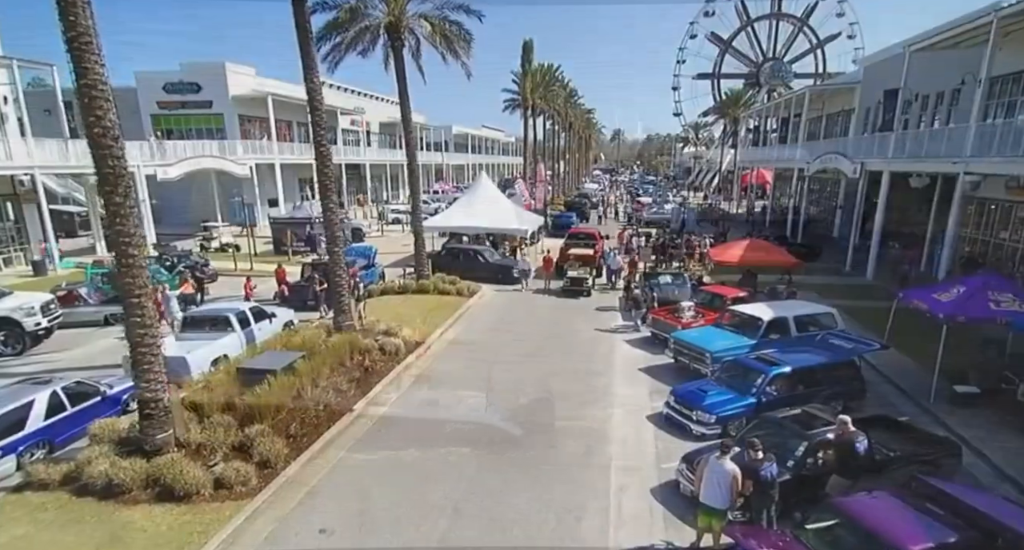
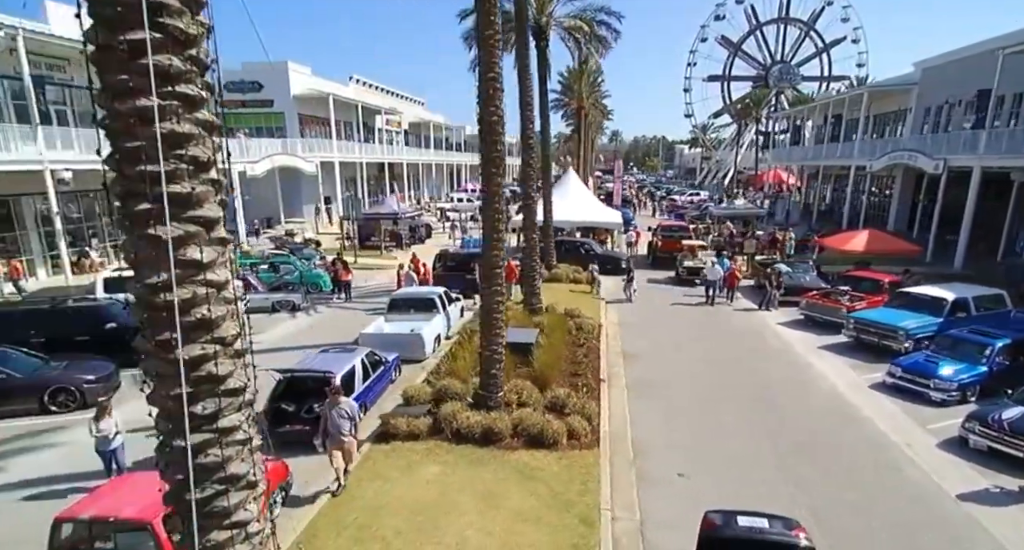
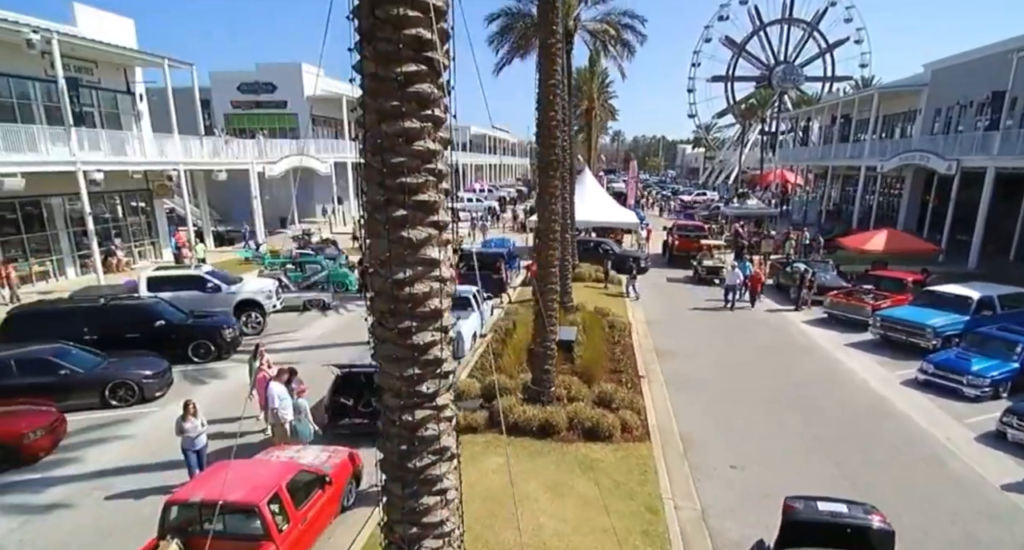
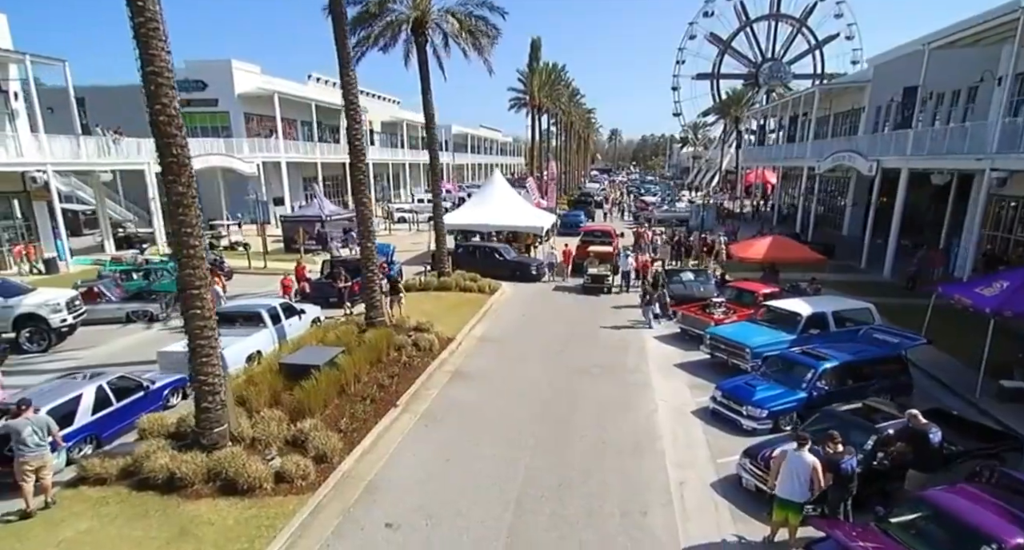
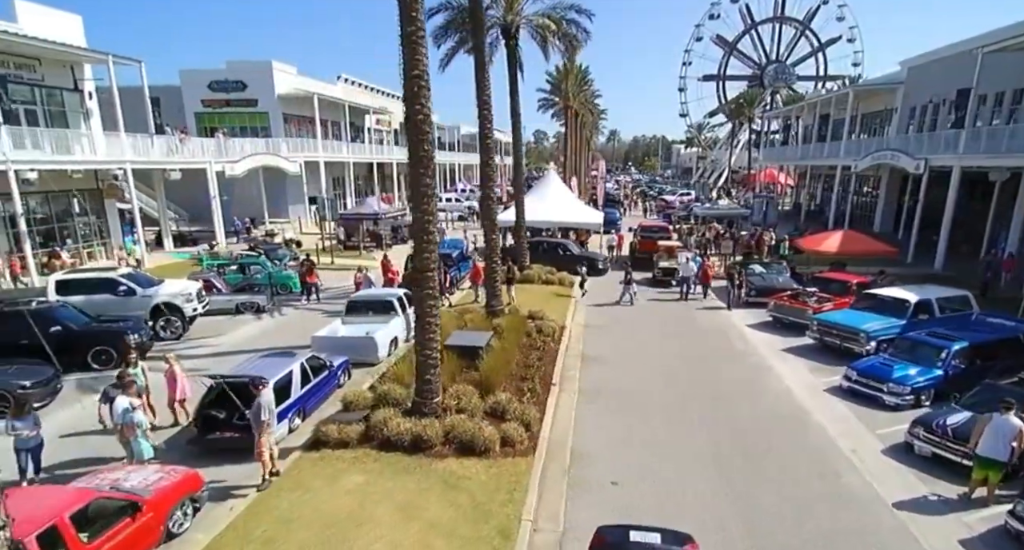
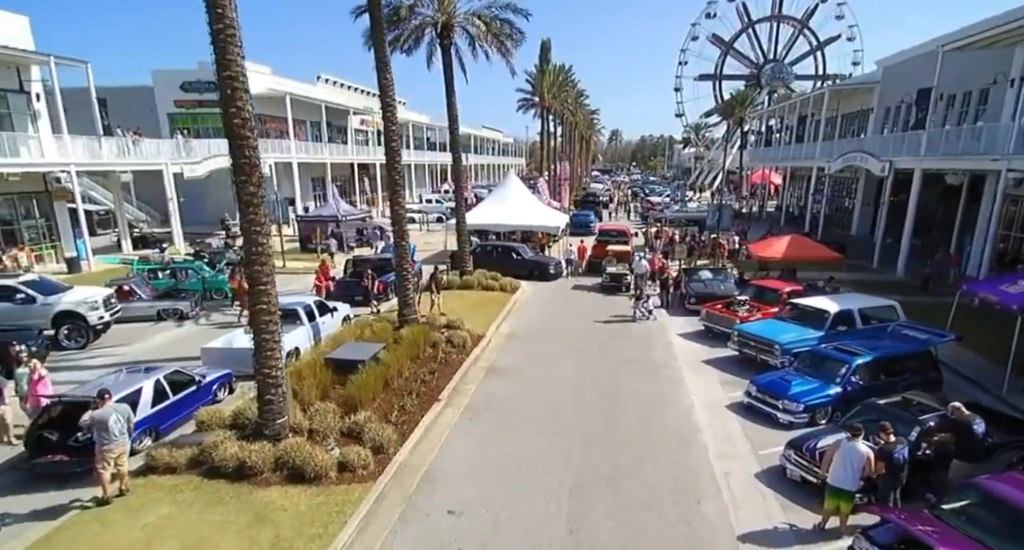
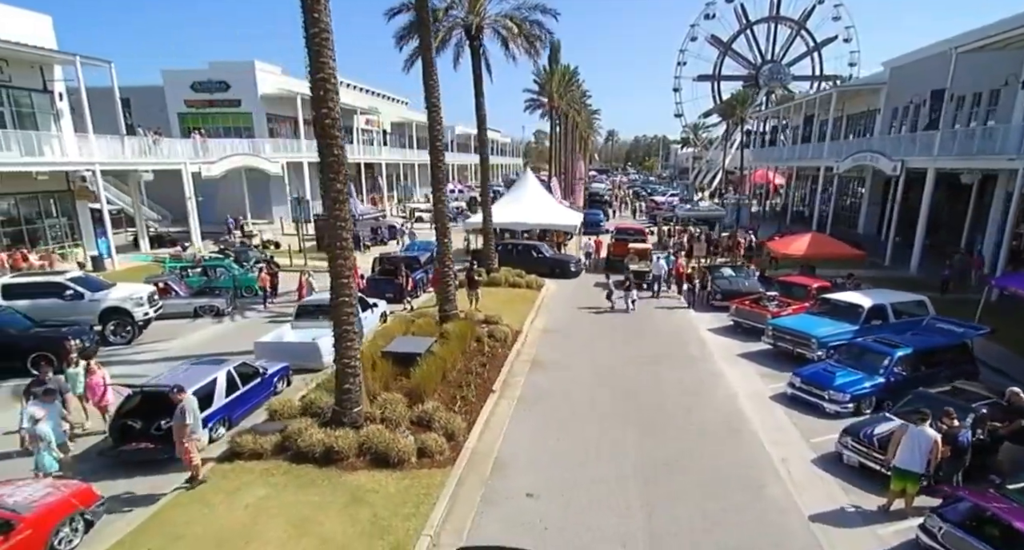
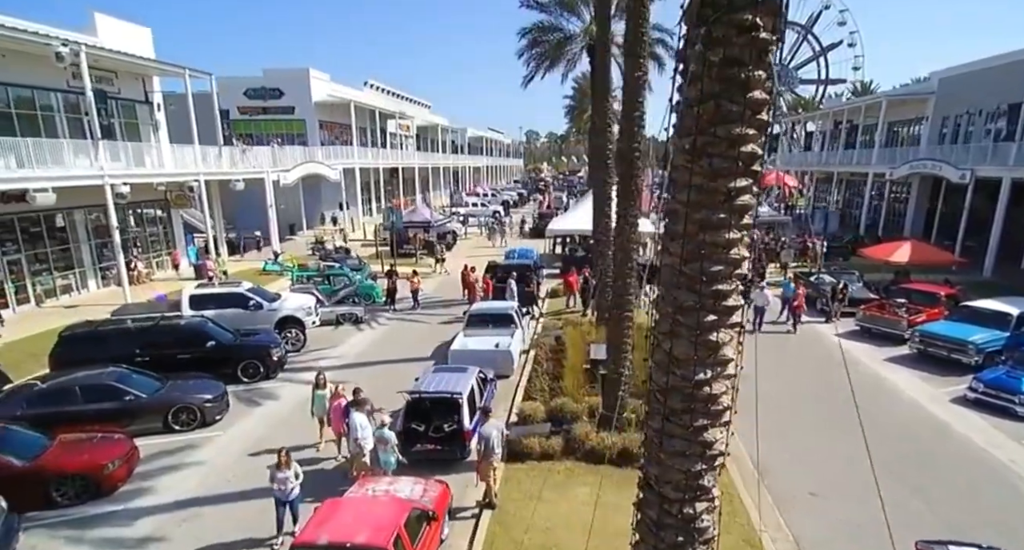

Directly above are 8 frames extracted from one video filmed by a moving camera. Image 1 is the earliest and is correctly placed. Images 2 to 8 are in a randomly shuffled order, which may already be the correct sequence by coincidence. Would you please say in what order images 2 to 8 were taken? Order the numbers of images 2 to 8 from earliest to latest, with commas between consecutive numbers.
4, 6, 7, 5, 2, 3, 8
